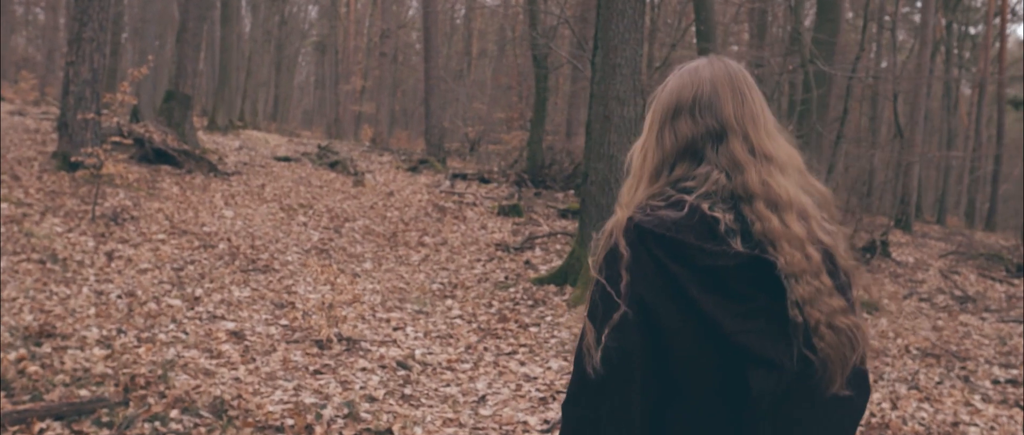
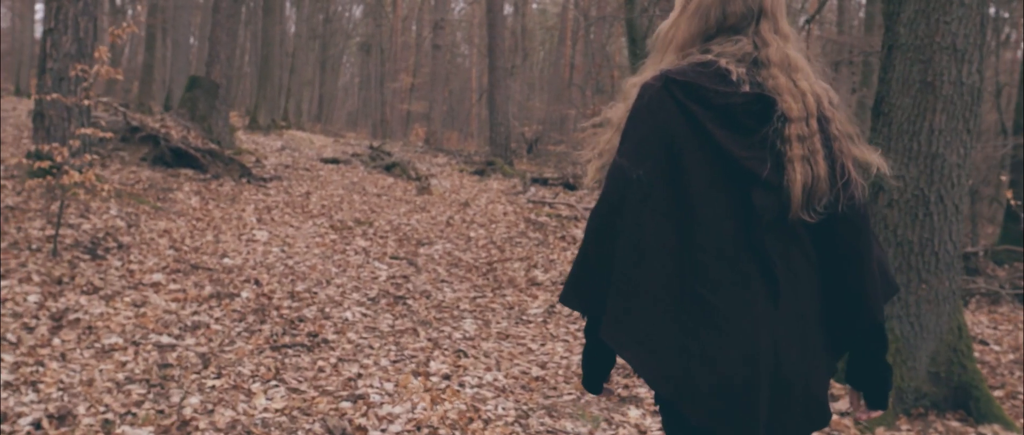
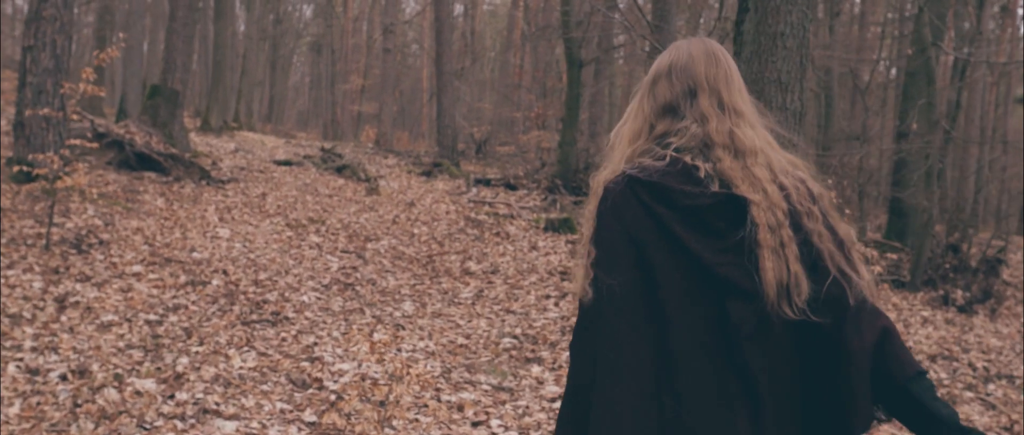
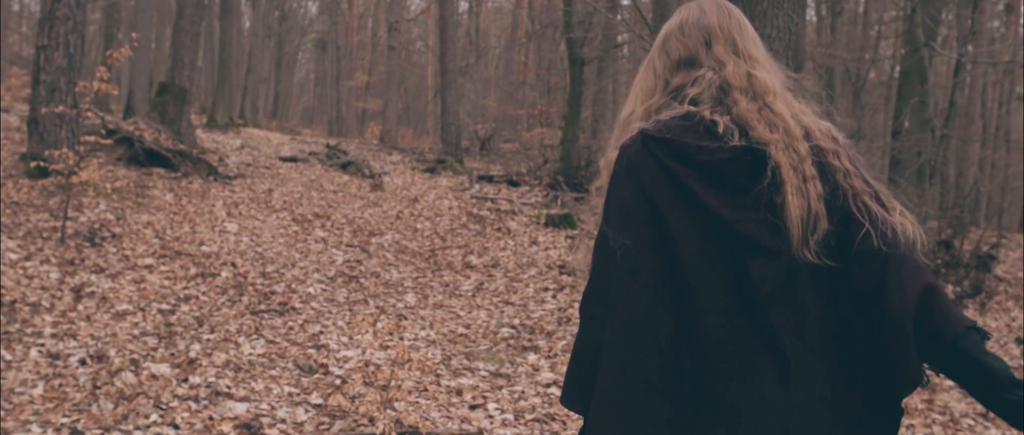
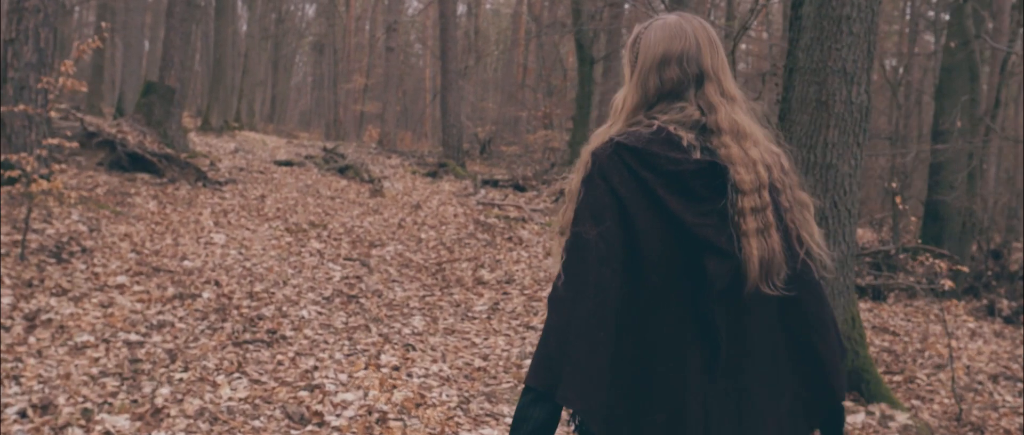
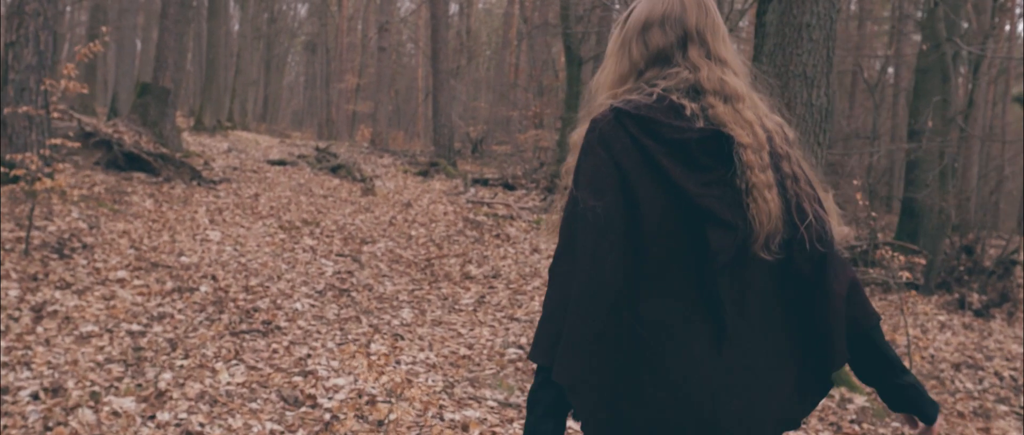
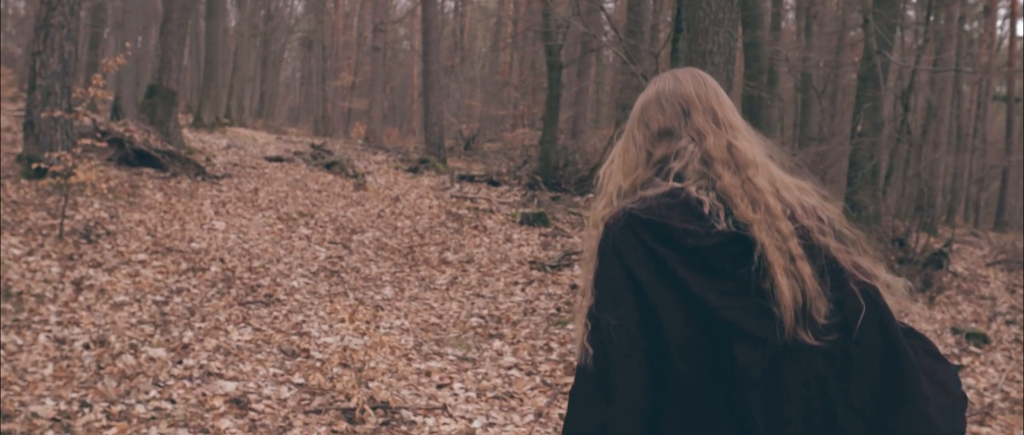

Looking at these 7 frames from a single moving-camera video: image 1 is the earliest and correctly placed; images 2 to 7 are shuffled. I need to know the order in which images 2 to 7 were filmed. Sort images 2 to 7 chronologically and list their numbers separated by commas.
7, 4, 3, 6, 5, 2
